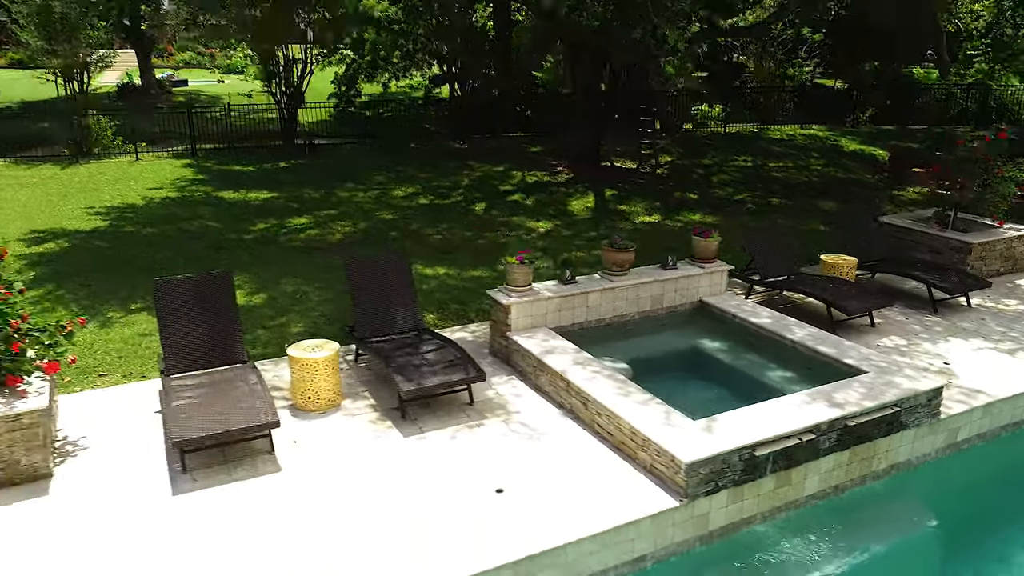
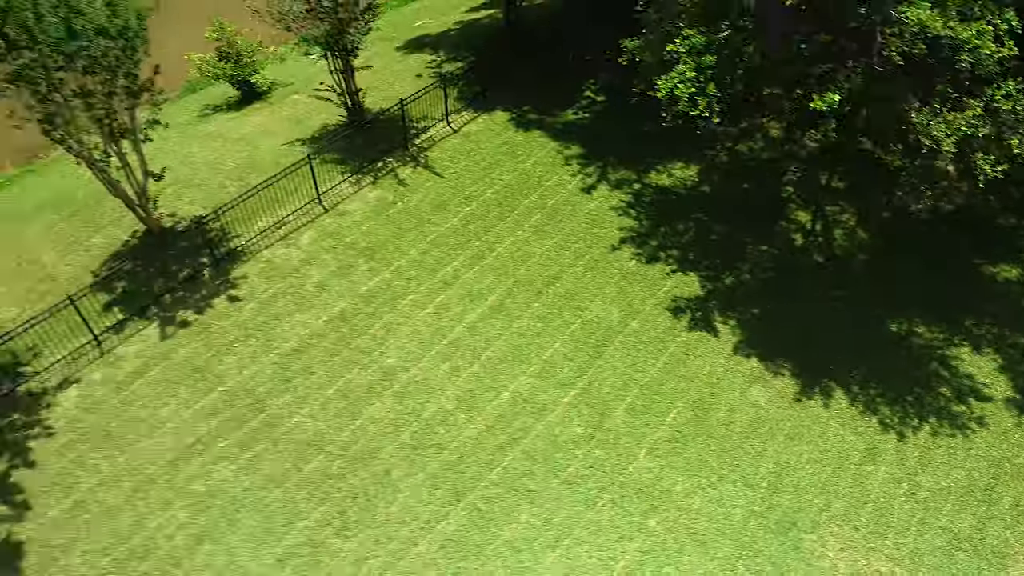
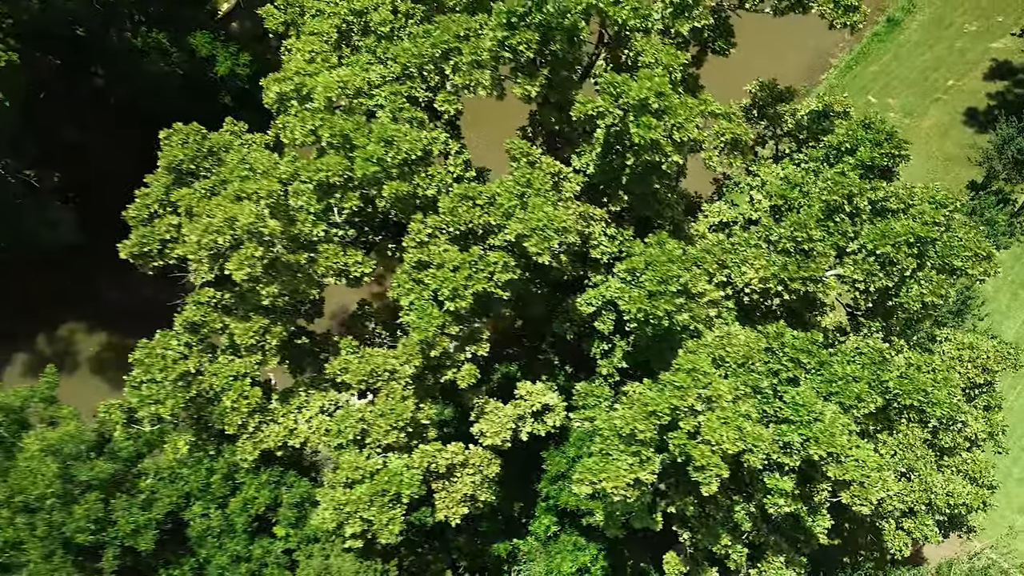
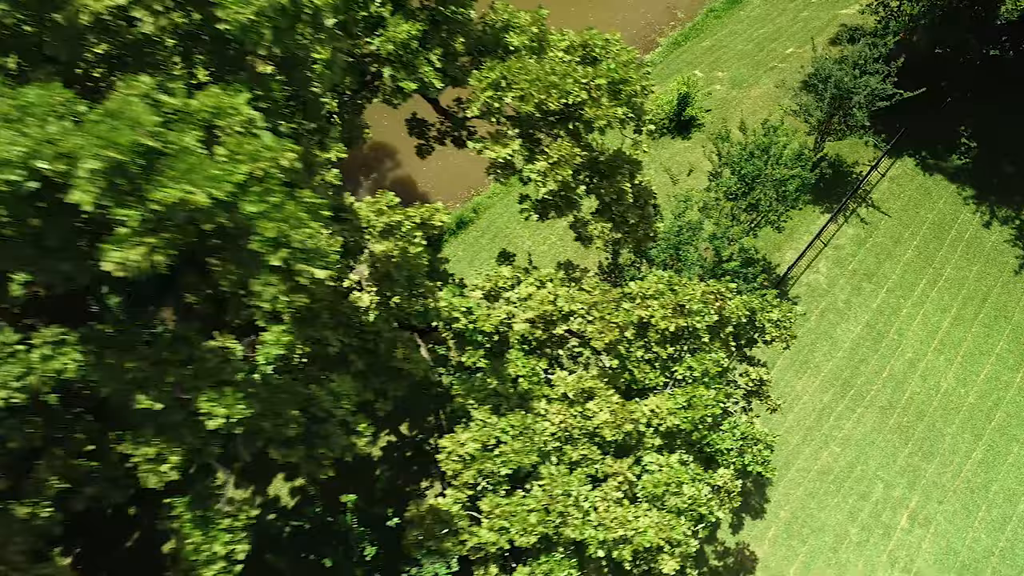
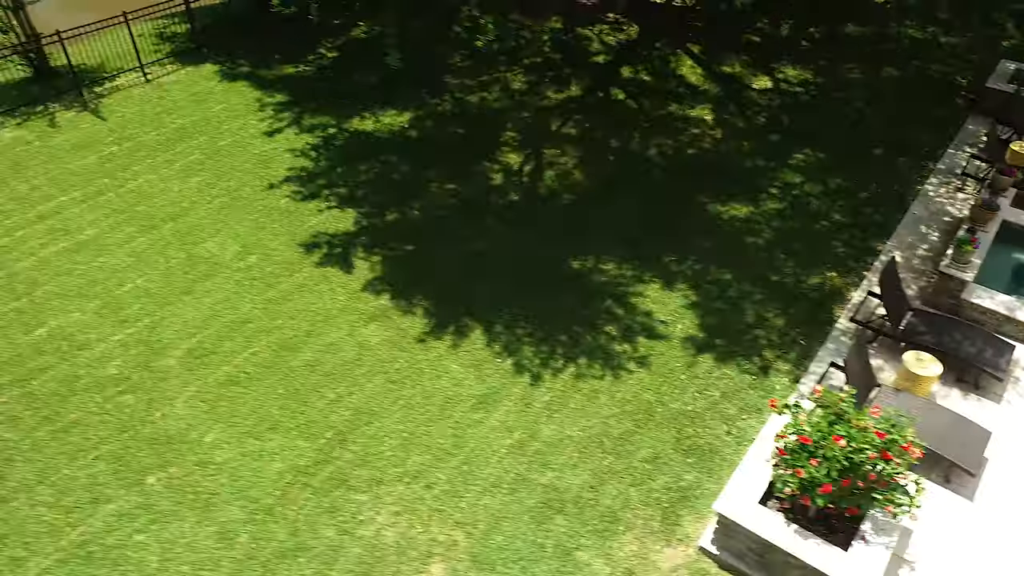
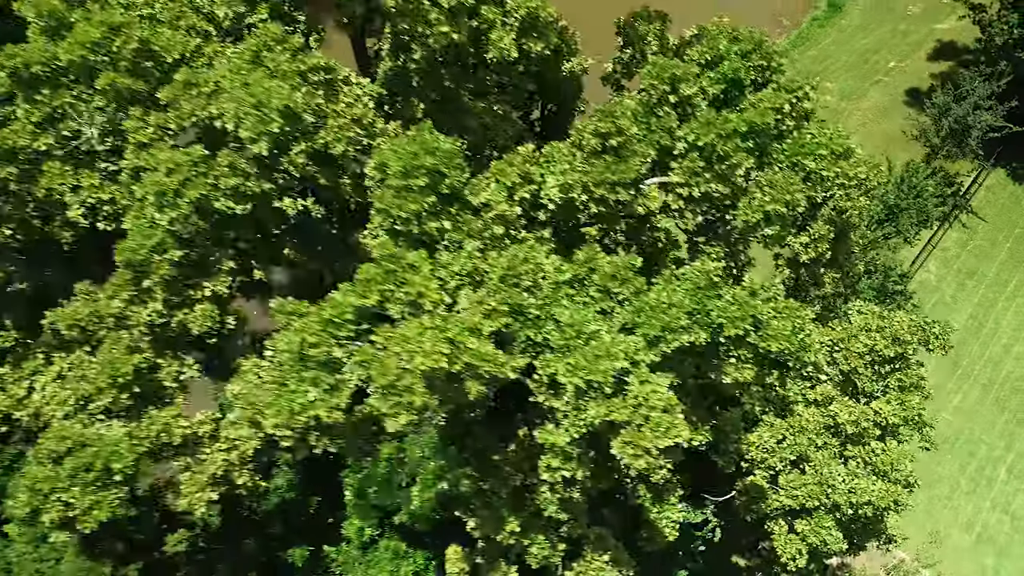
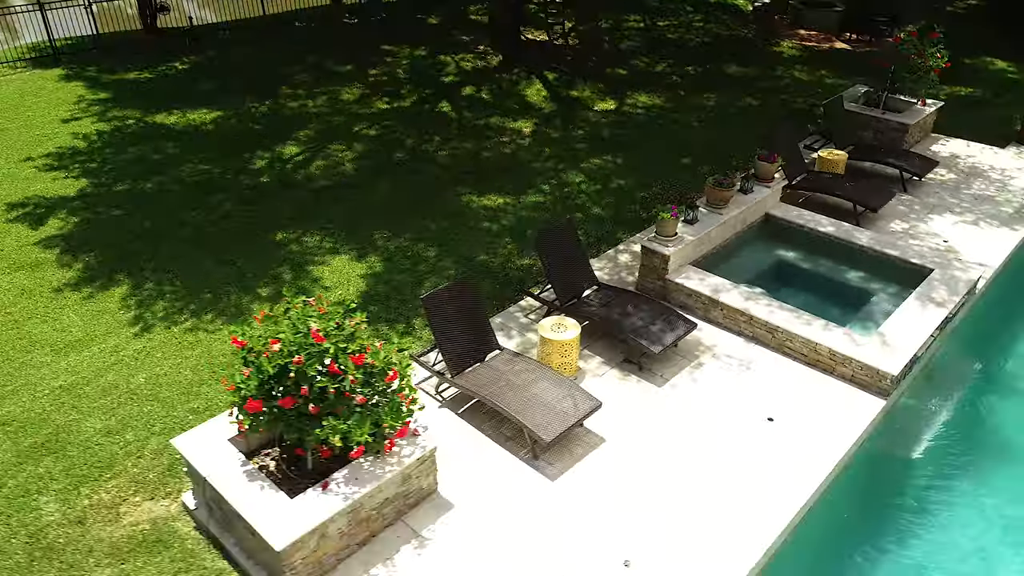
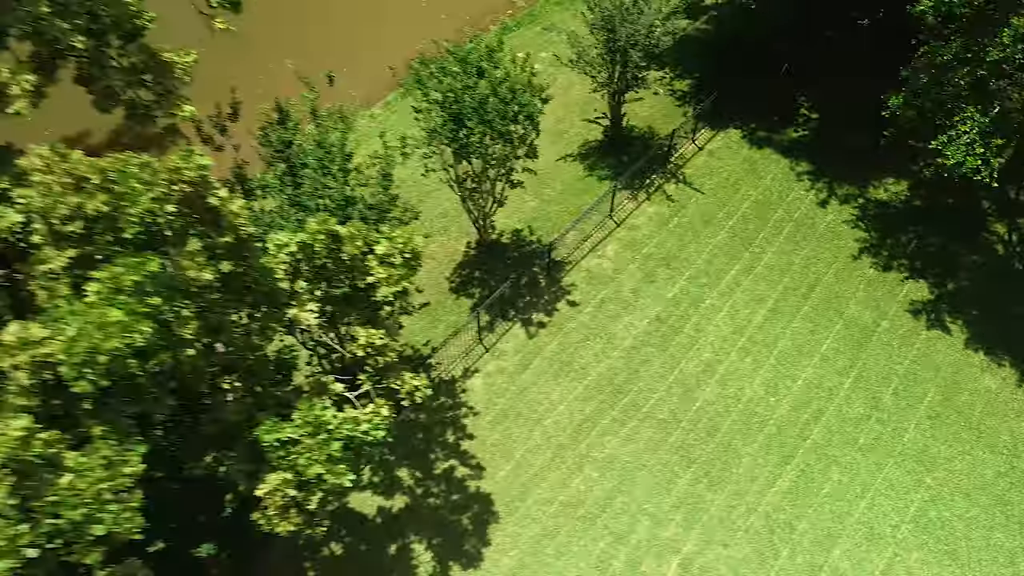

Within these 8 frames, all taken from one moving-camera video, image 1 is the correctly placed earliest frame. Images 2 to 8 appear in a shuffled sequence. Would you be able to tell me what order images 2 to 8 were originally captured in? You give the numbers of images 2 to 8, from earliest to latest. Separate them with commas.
7, 5, 2, 8, 4, 6, 3
